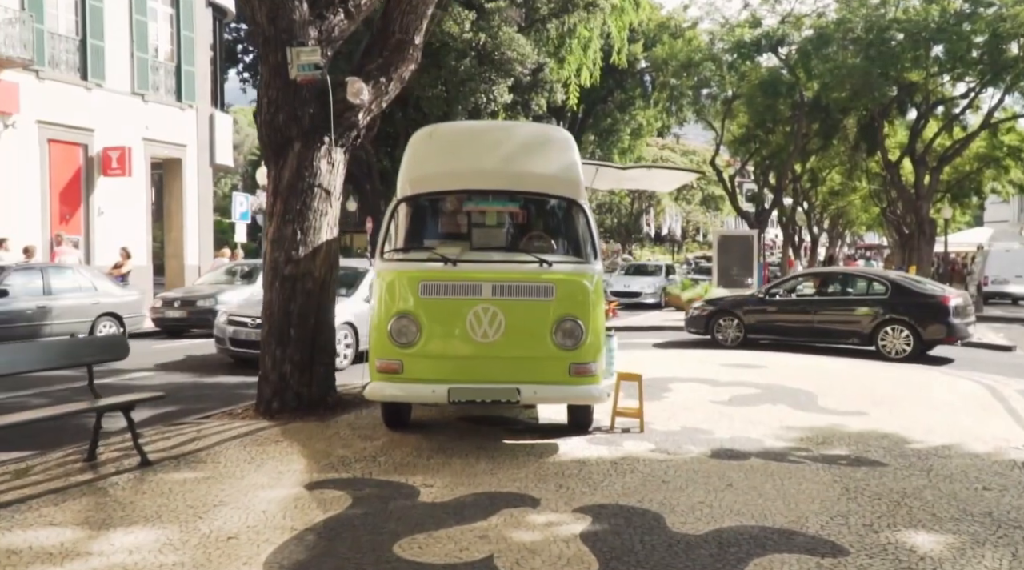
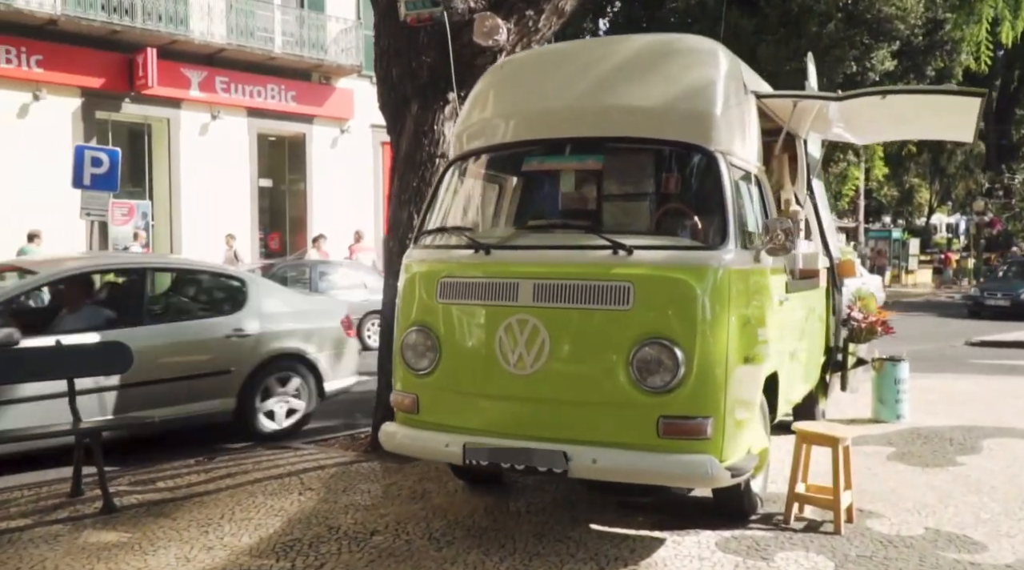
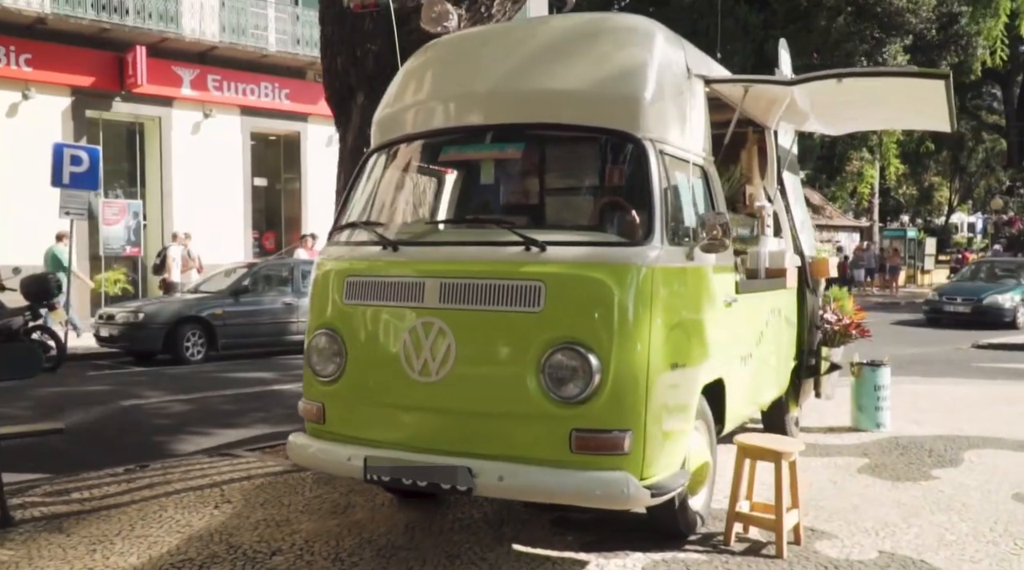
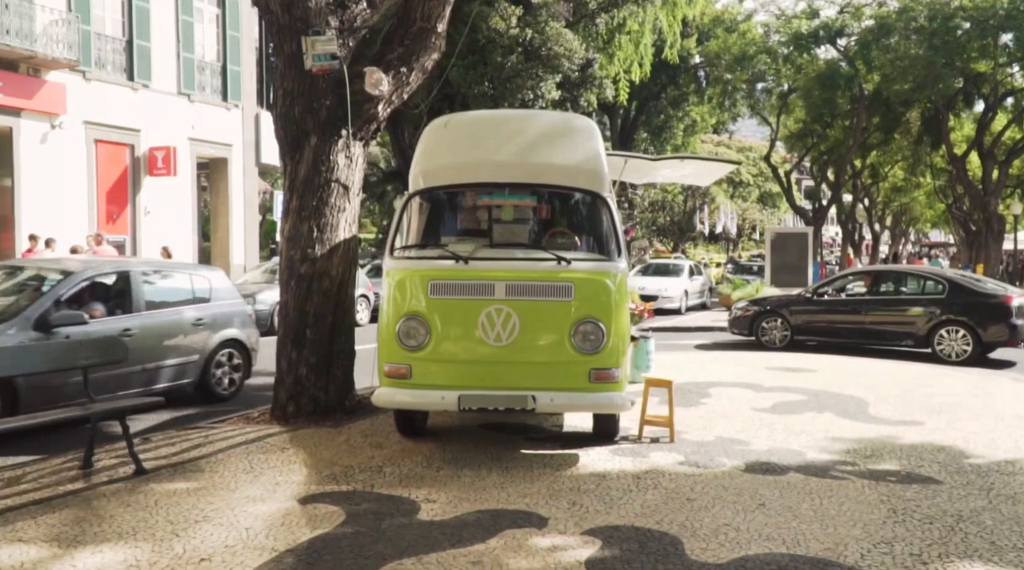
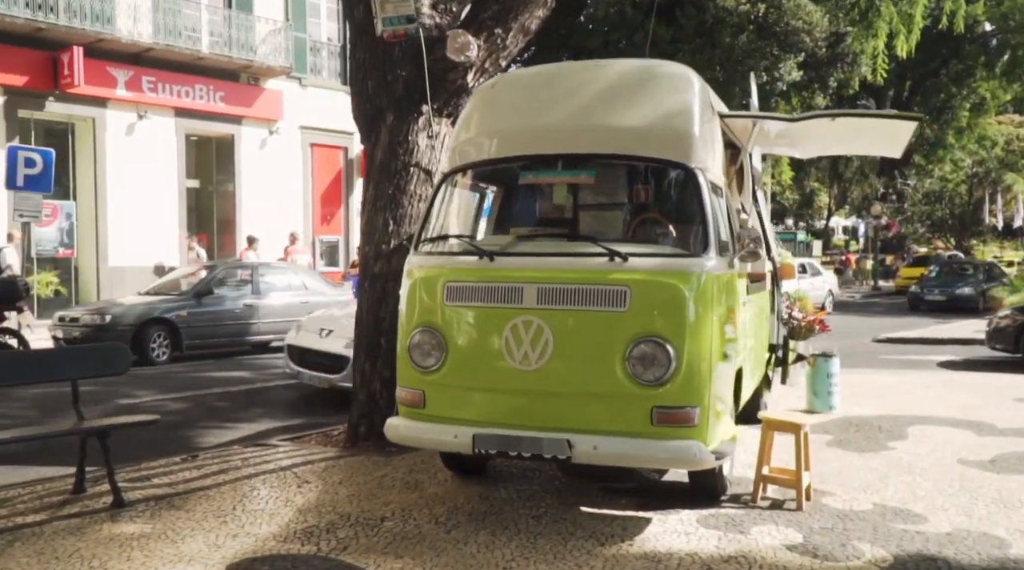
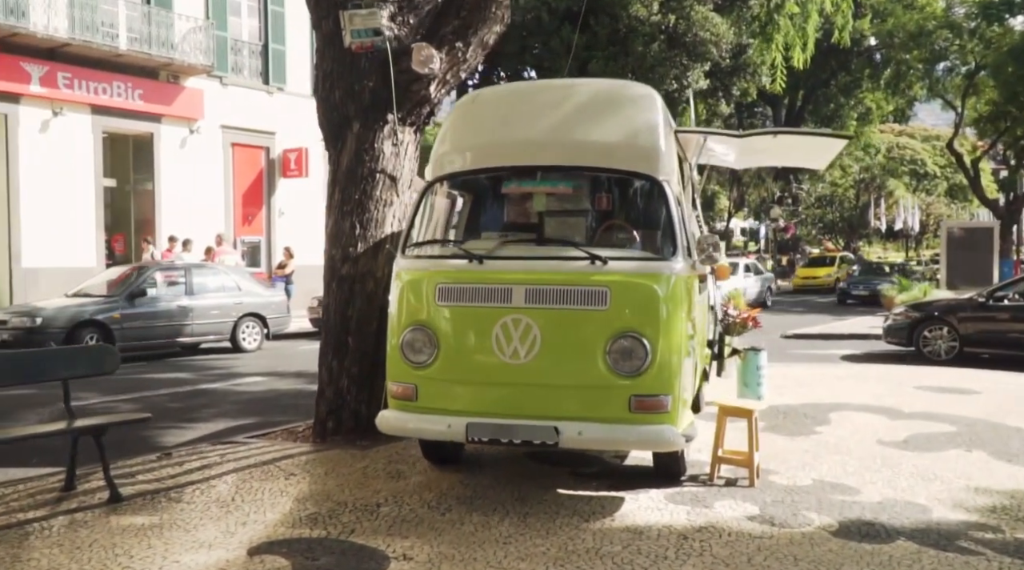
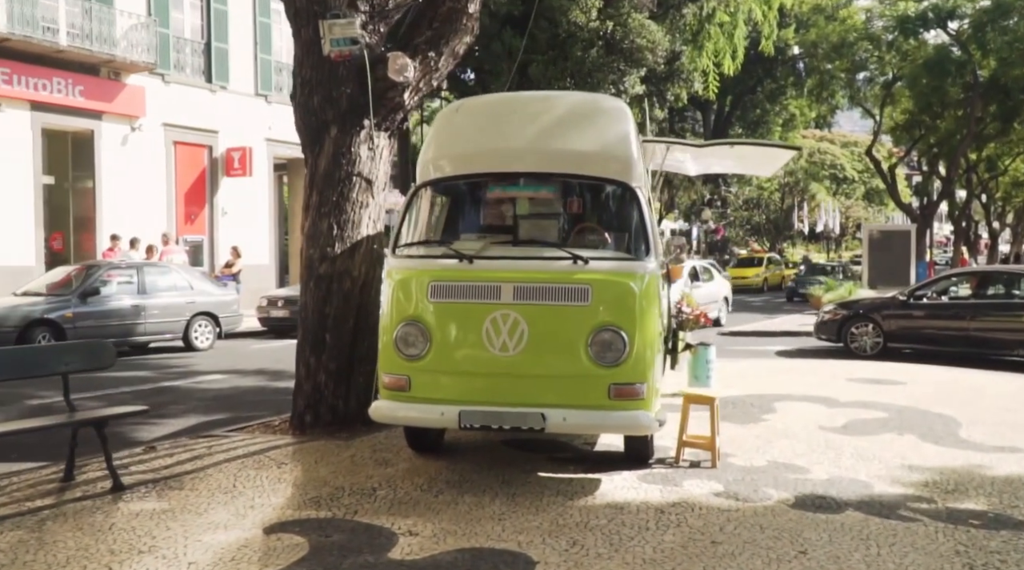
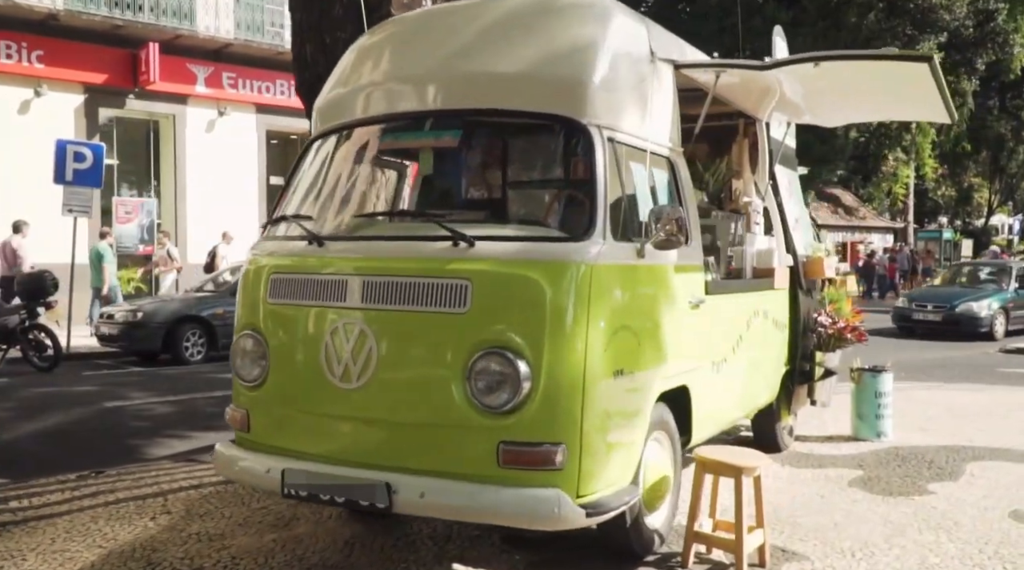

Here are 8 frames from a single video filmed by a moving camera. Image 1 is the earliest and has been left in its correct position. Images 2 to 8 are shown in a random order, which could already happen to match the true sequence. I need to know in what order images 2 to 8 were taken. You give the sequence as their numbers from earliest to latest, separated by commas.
4, 7, 6, 5, 2, 3, 8
